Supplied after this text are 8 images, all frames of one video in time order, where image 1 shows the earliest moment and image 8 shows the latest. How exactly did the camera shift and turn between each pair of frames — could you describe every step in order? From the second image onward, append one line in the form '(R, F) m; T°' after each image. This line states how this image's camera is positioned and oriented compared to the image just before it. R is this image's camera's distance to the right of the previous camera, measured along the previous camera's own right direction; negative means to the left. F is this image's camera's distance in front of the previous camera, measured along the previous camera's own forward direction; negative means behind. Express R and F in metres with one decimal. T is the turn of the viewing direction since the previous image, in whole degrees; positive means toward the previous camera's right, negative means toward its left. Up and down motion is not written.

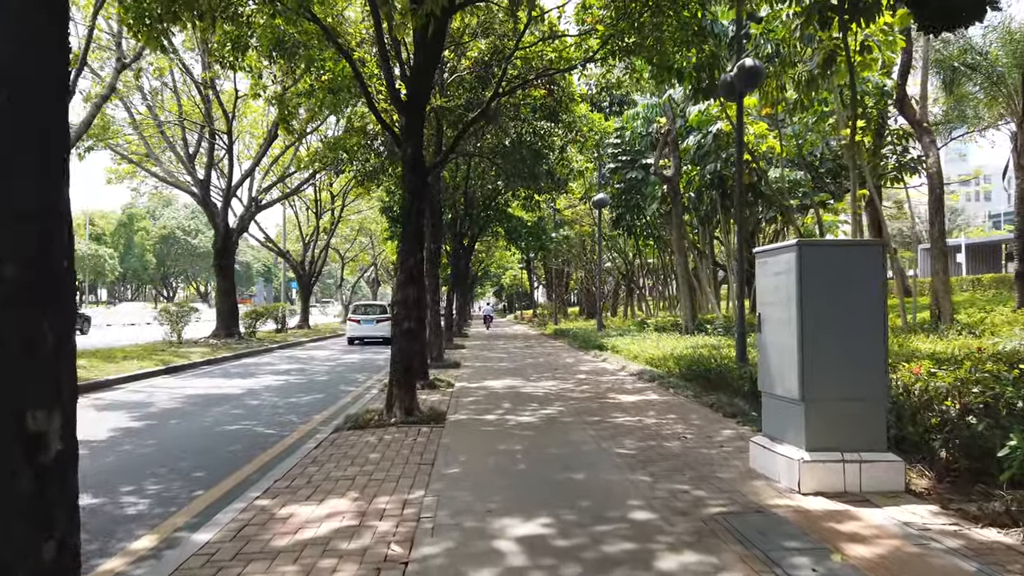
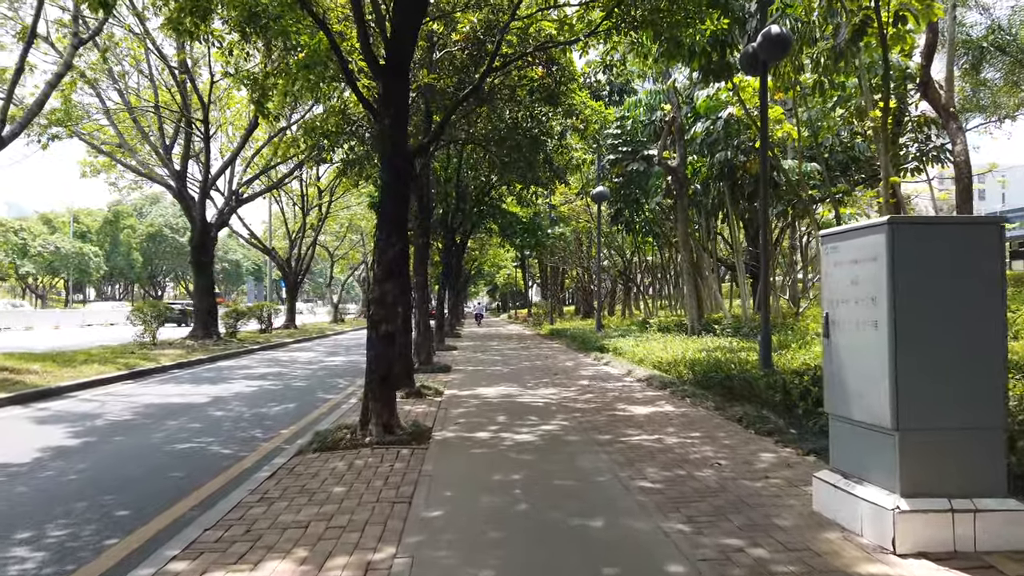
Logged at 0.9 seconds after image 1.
(0.0, +1.1) m; 0°
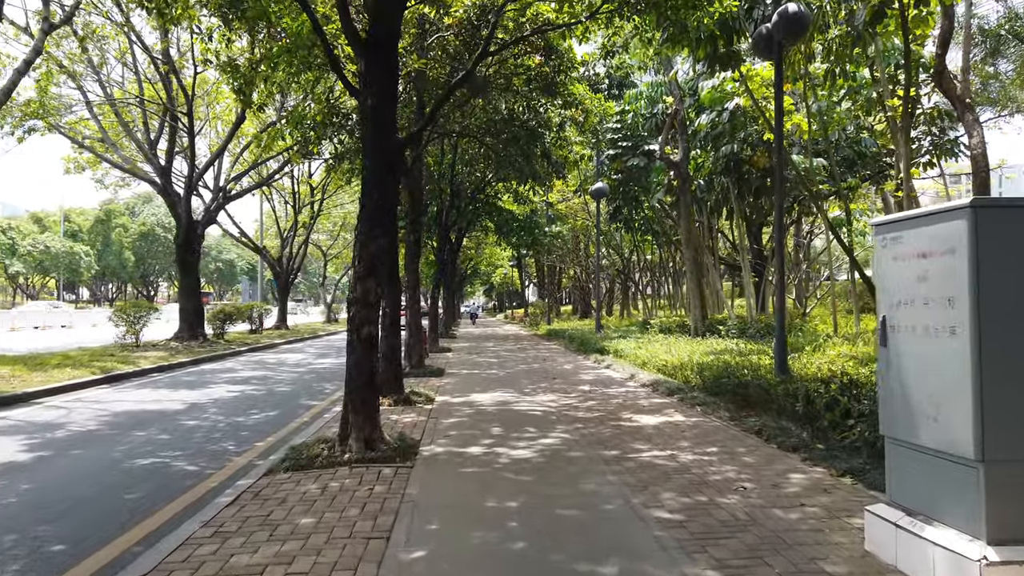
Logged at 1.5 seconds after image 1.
(0.0, +0.7) m; 0°
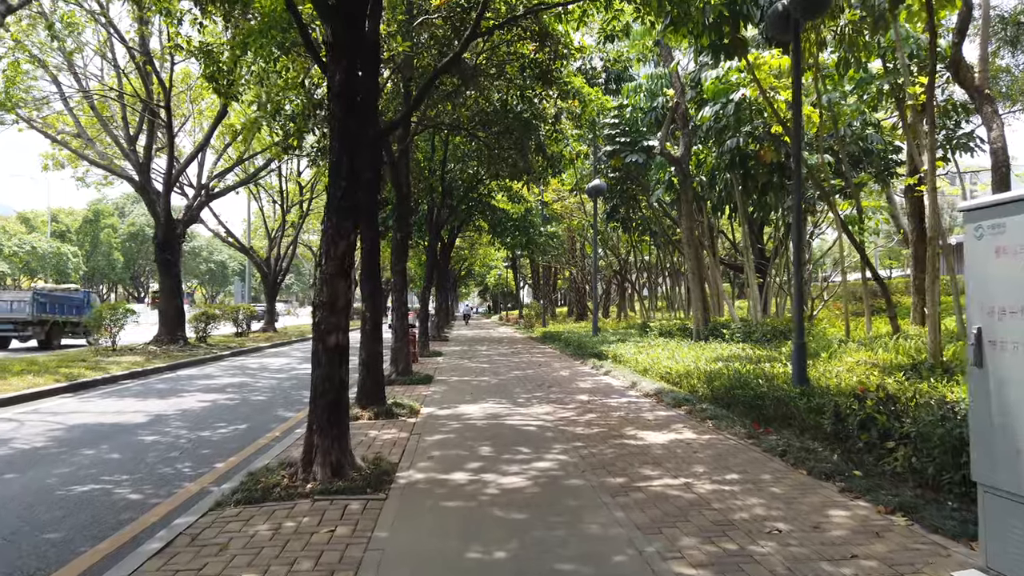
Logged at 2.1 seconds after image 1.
(0.0, +0.8) m; 0°
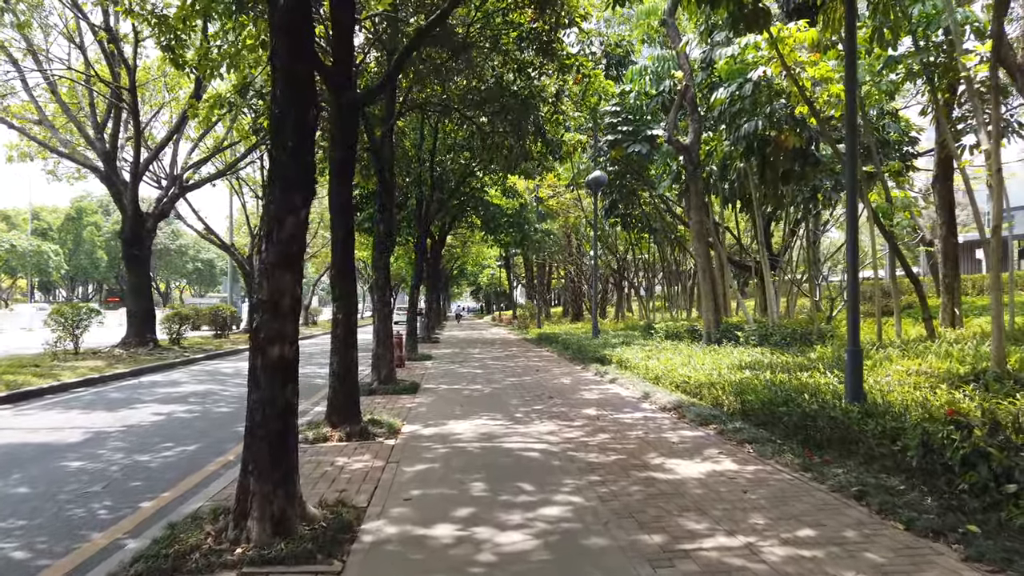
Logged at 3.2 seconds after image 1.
(0.0, +1.3) m; +1°
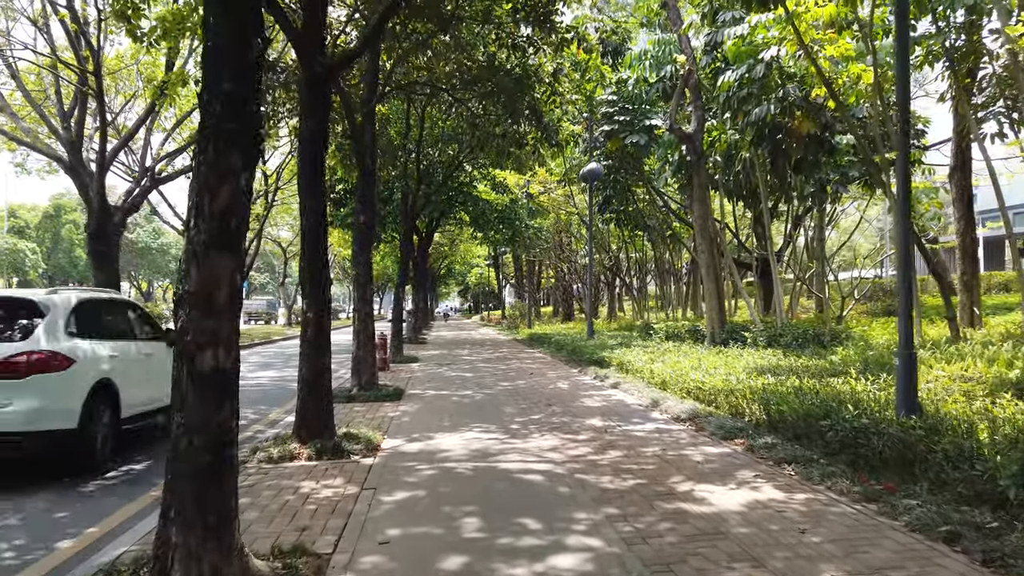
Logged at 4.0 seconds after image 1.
(-0.1, +0.9) m; +1°
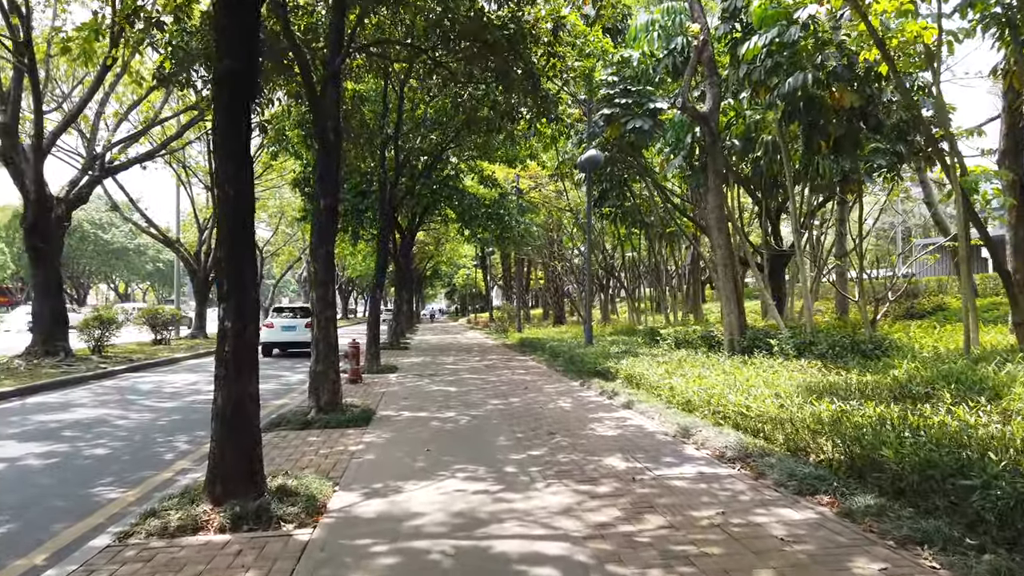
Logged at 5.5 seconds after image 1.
(-0.1, +1.7) m; +1°
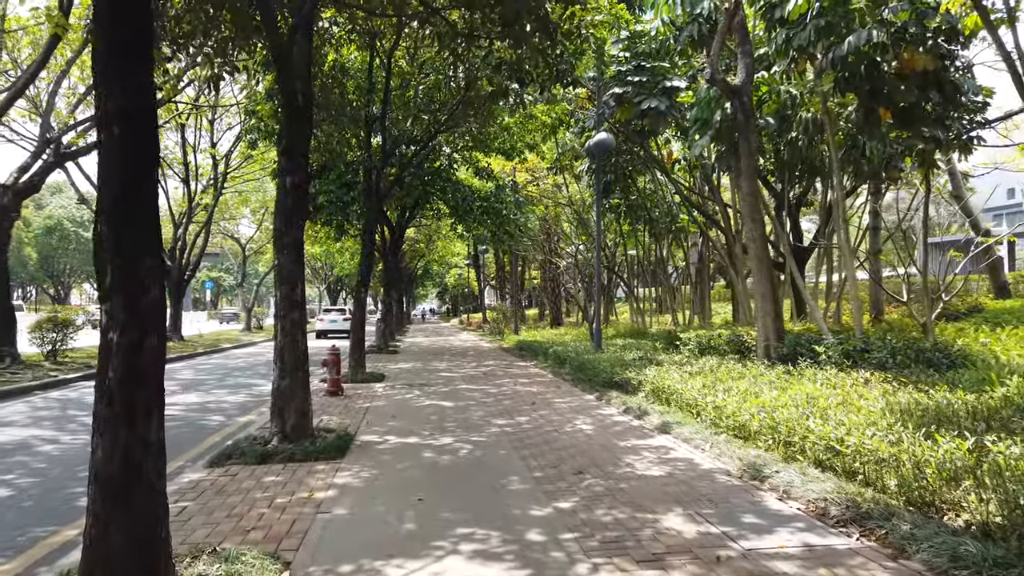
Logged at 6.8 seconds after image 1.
(-0.2, +1.5) m; +1°
